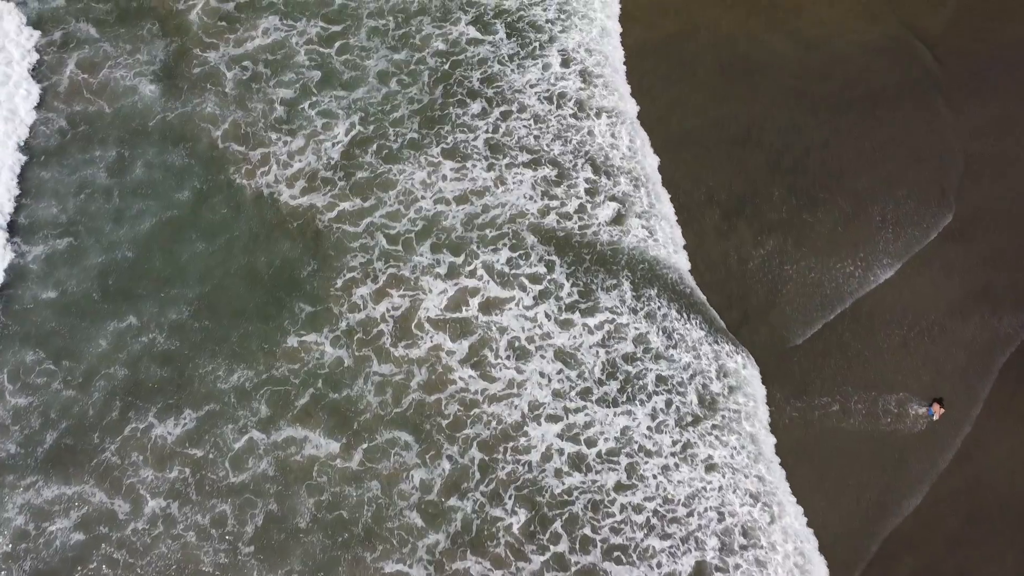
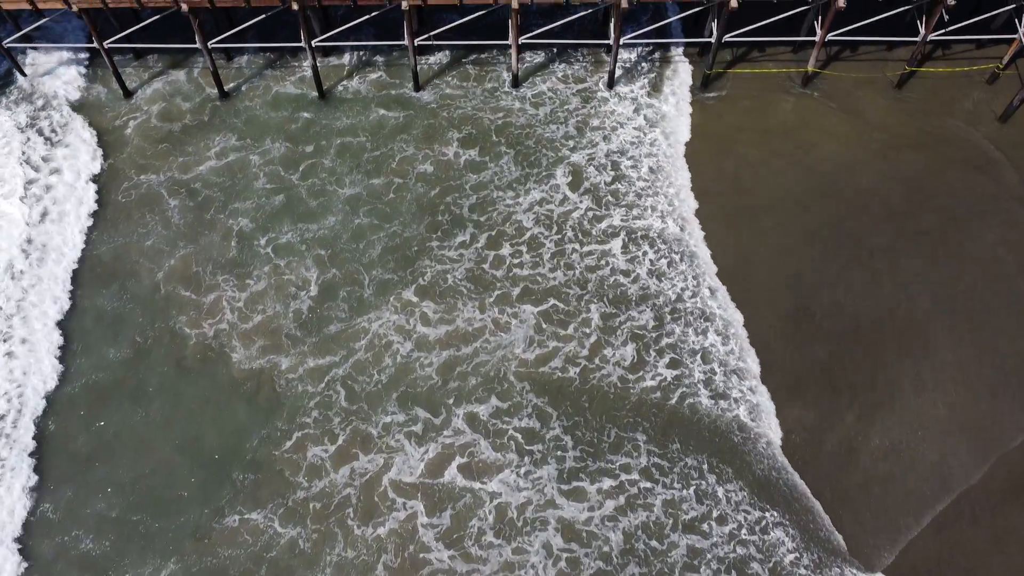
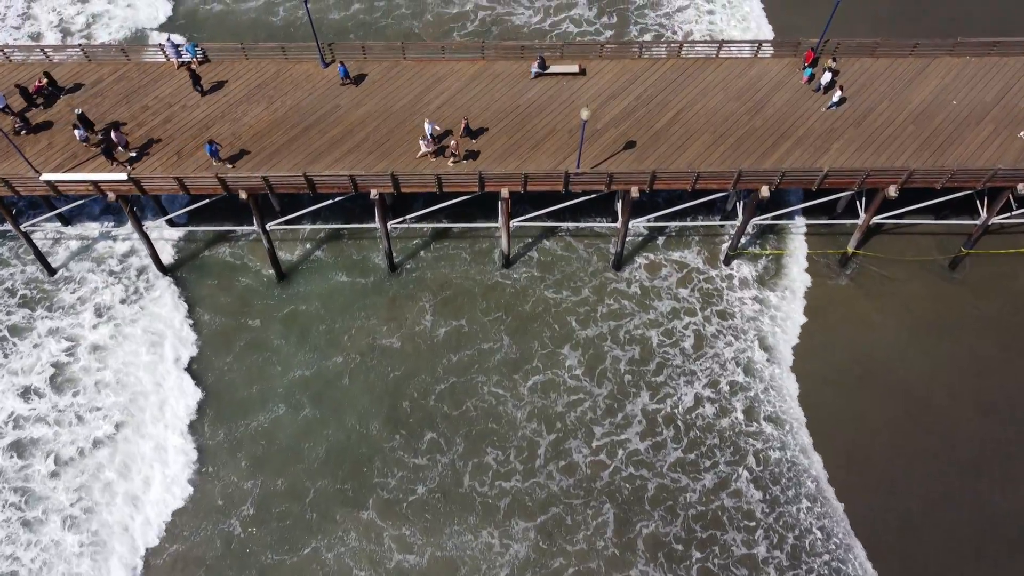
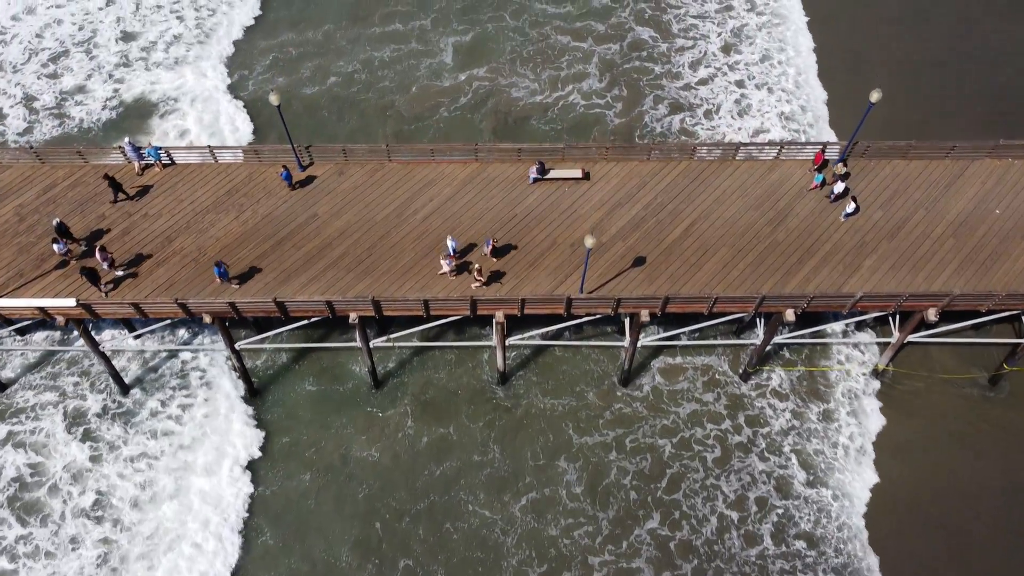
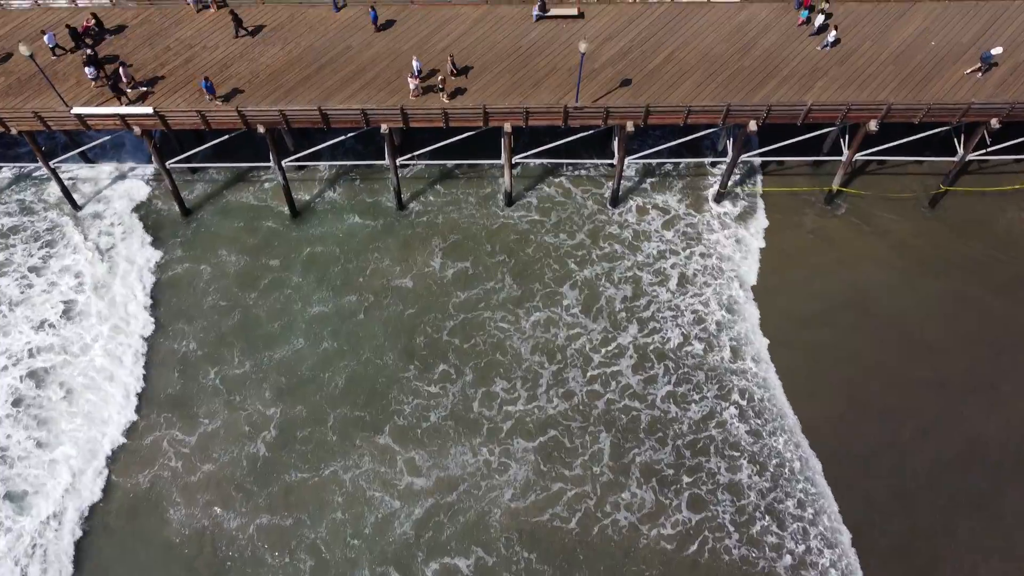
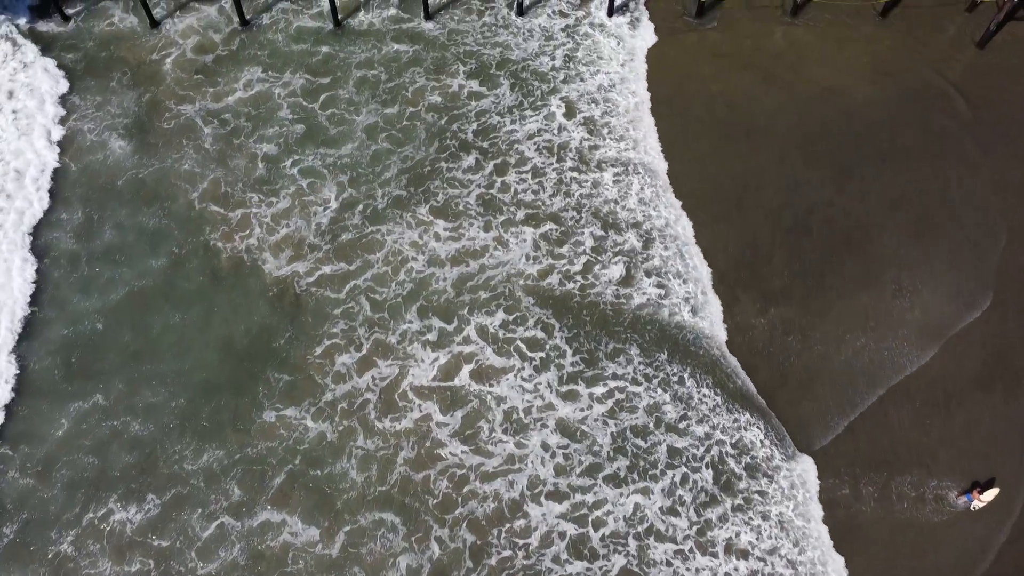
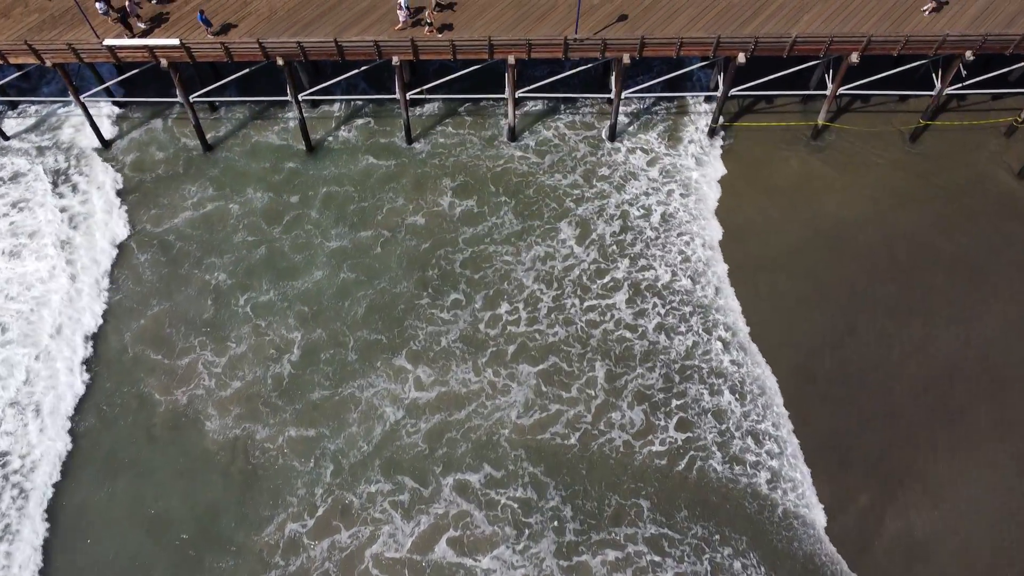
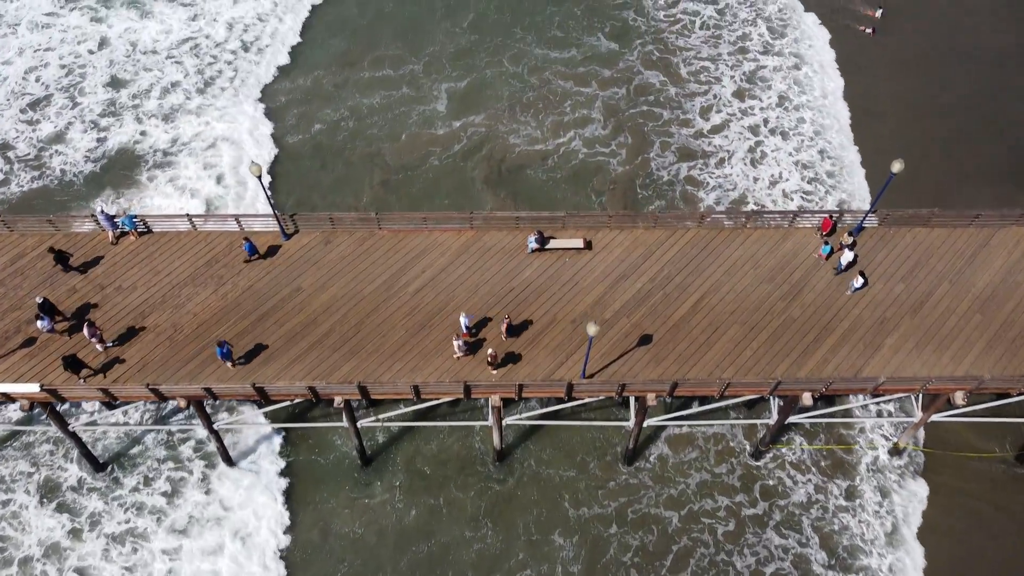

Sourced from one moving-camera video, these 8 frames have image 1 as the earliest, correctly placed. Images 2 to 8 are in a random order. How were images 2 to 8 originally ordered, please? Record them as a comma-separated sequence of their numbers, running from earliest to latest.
6, 2, 7, 5, 3, 4, 8
